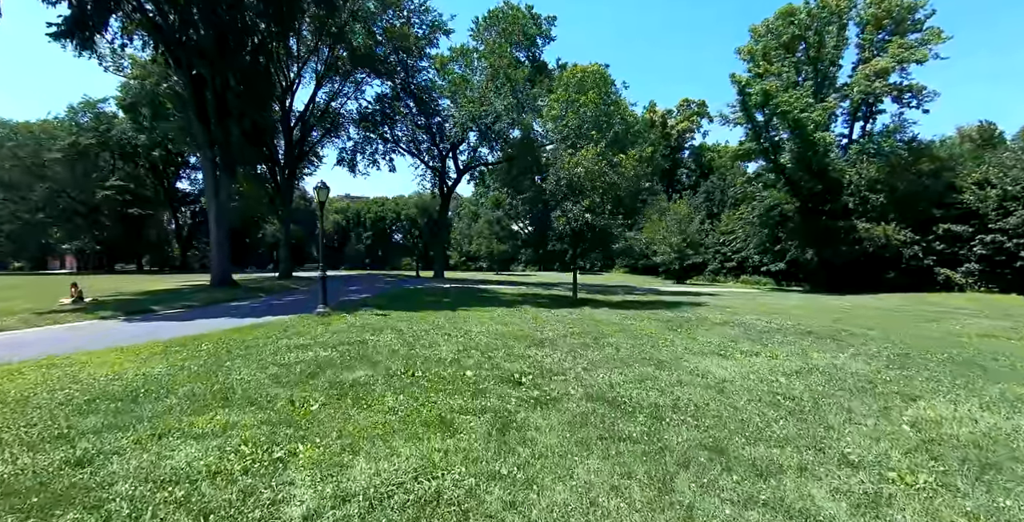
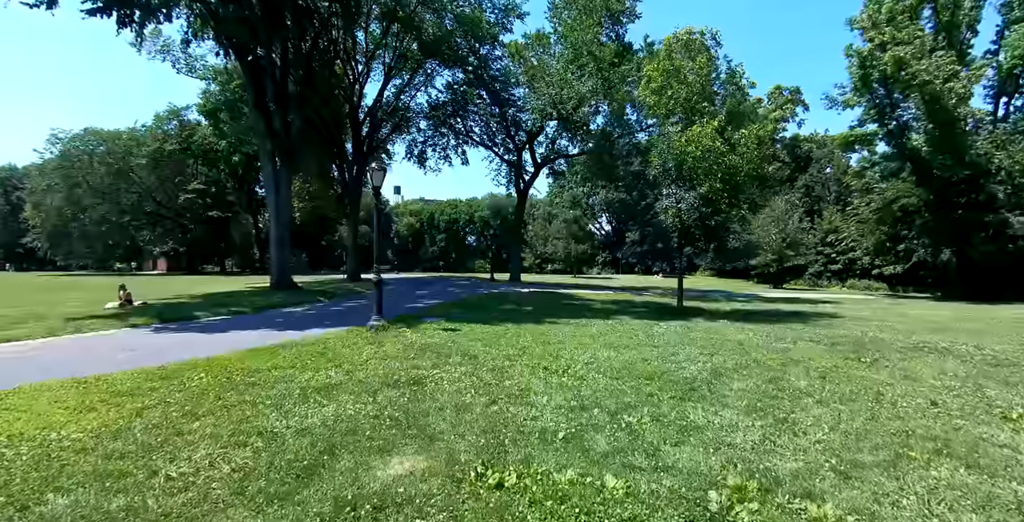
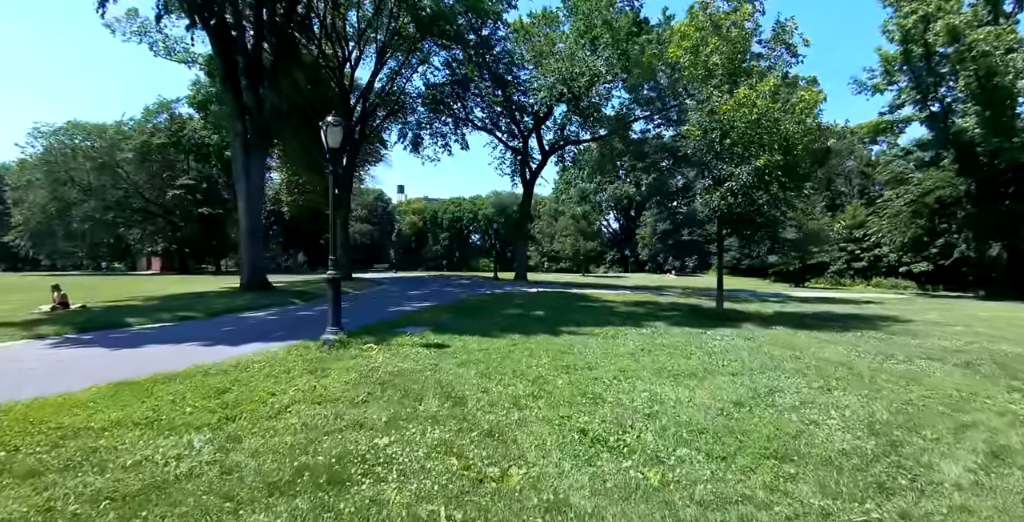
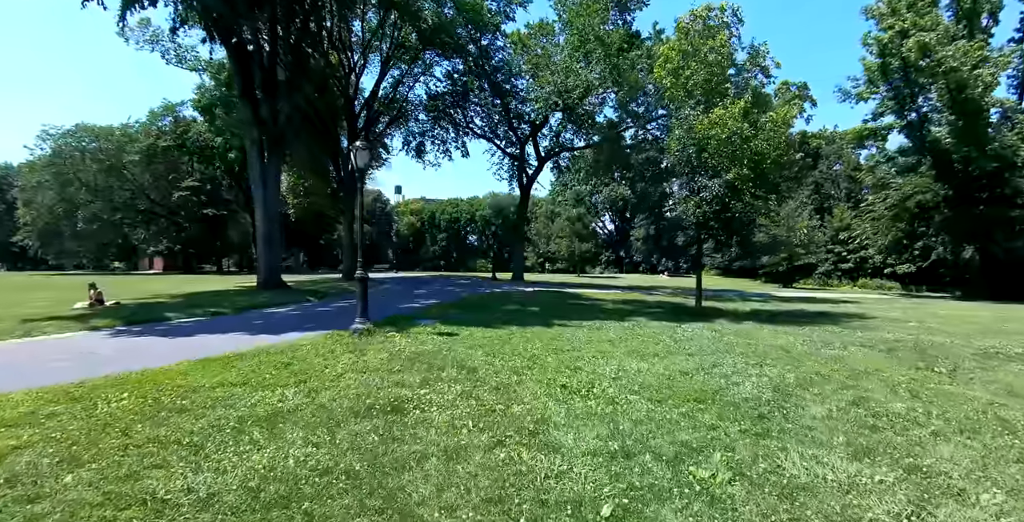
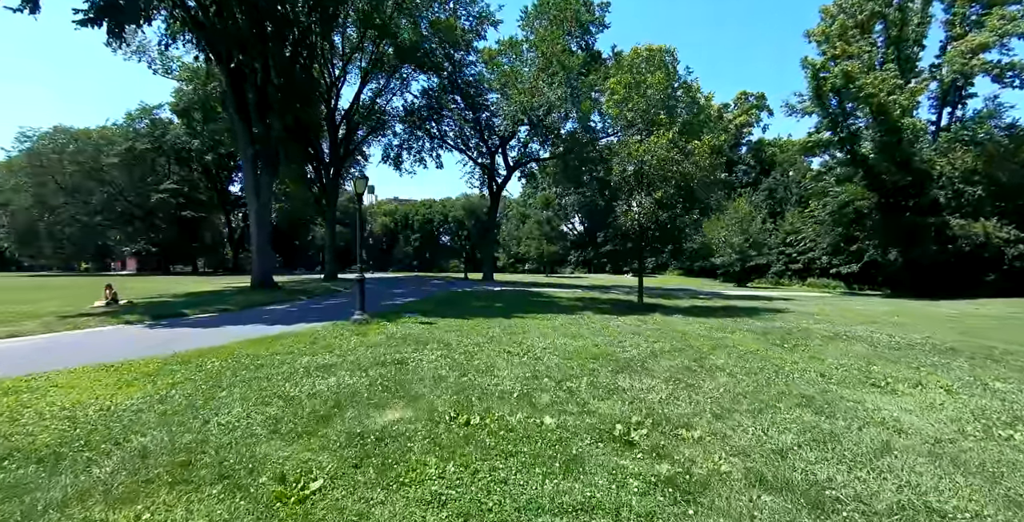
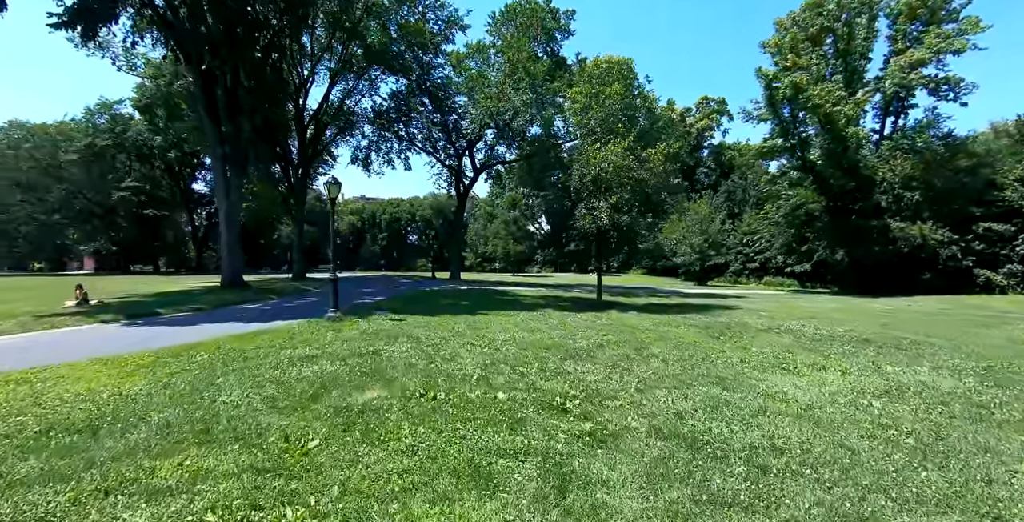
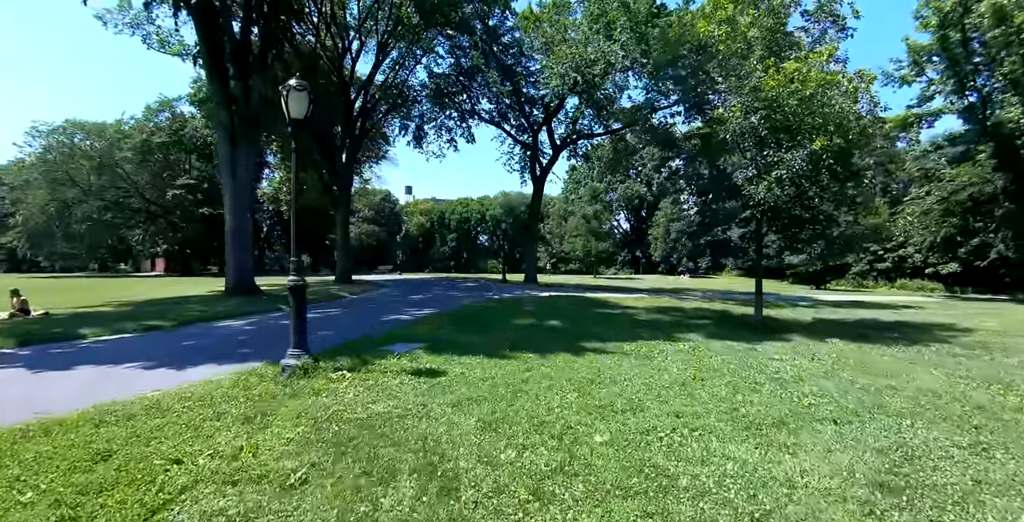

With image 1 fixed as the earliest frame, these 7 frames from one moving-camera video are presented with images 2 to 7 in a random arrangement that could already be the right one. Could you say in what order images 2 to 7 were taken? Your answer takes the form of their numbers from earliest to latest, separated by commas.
6, 5, 2, 4, 3, 7
